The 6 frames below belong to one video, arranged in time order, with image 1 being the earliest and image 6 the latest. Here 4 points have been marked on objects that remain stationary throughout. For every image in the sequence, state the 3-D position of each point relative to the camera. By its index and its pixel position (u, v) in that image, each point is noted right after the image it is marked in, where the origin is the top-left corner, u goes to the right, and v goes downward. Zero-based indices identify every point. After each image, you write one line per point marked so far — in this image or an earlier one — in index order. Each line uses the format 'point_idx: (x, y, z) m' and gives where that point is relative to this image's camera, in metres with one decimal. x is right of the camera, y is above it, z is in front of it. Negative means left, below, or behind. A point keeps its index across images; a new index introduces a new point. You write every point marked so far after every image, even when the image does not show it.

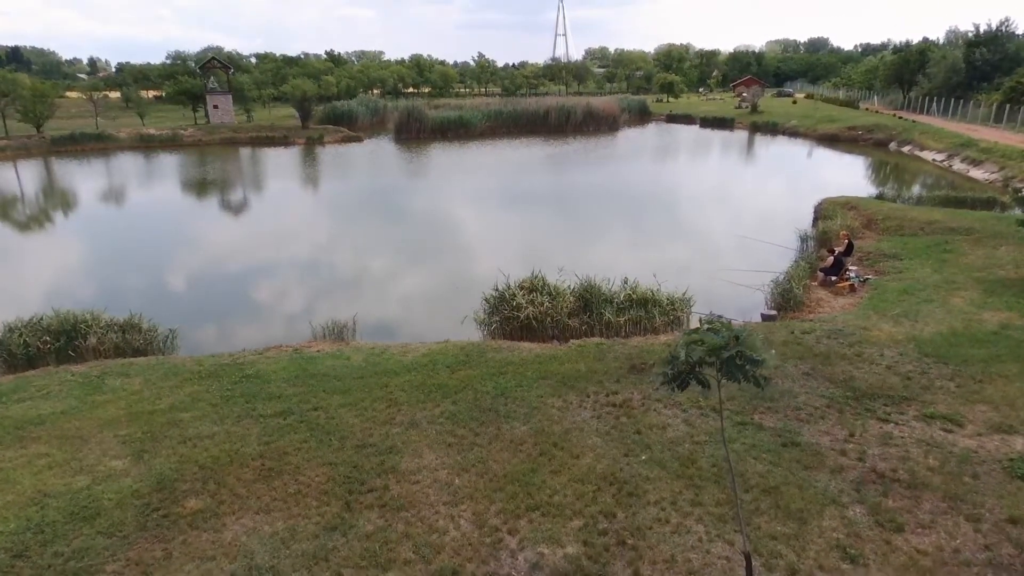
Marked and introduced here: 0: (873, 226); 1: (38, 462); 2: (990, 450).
0: (+5.6, +1.0, +9.9) m
1: (-2.9, -1.1, +4.0) m
2: (+2.9, -1.1, +3.9) m
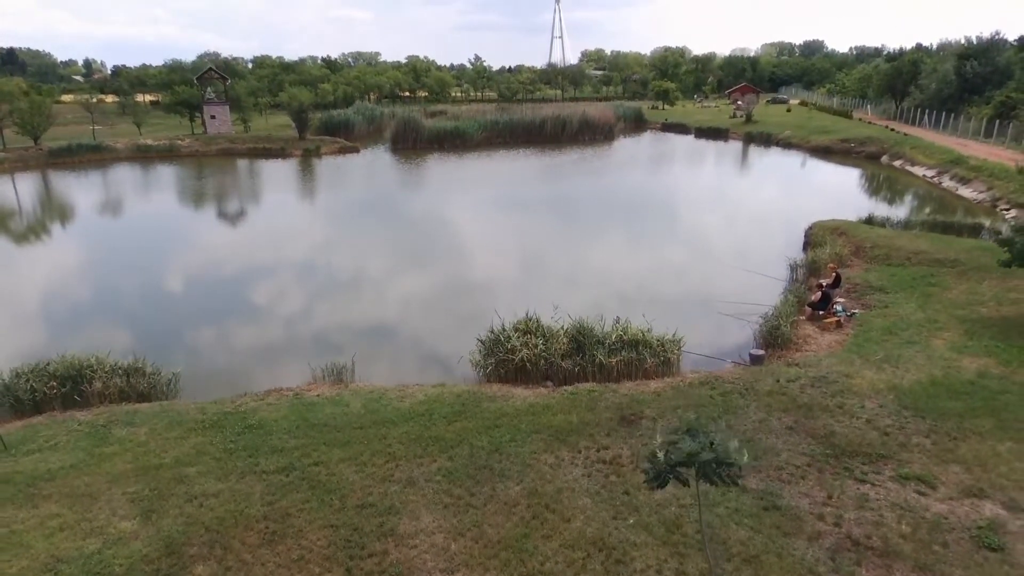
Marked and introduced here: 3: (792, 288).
0: (+5.5, +0.5, +10.1) m
1: (-3.0, -1.5, +4.1) m
2: (+2.9, -1.5, +4.1) m
3: (+3.9, 0.0, +8.8) m
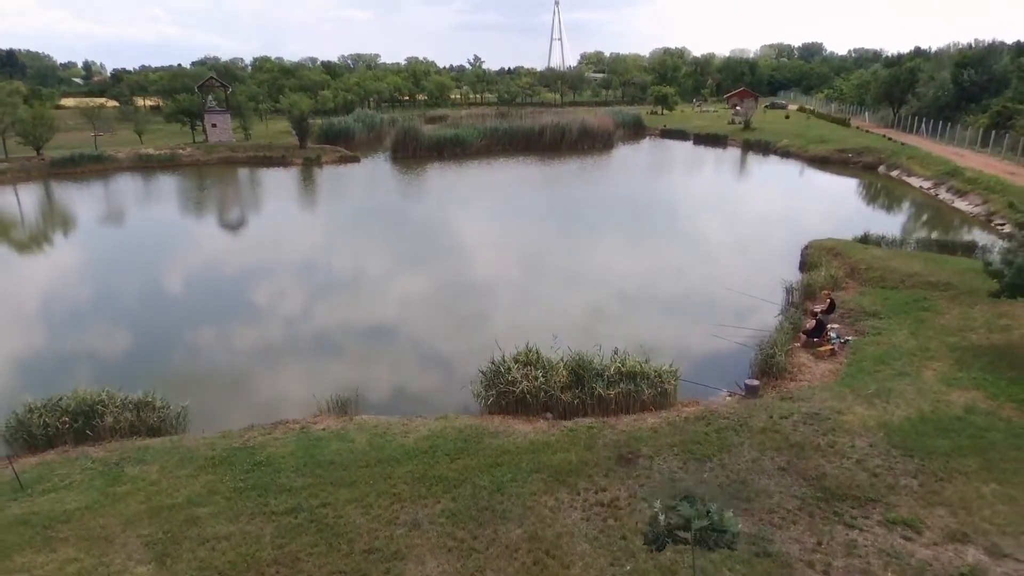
0: (+5.5, +0.2, +10.2) m
1: (-3.0, -1.9, +4.3) m
2: (+2.9, -1.8, +4.3) m
3: (+3.9, -0.3, +9.0) m
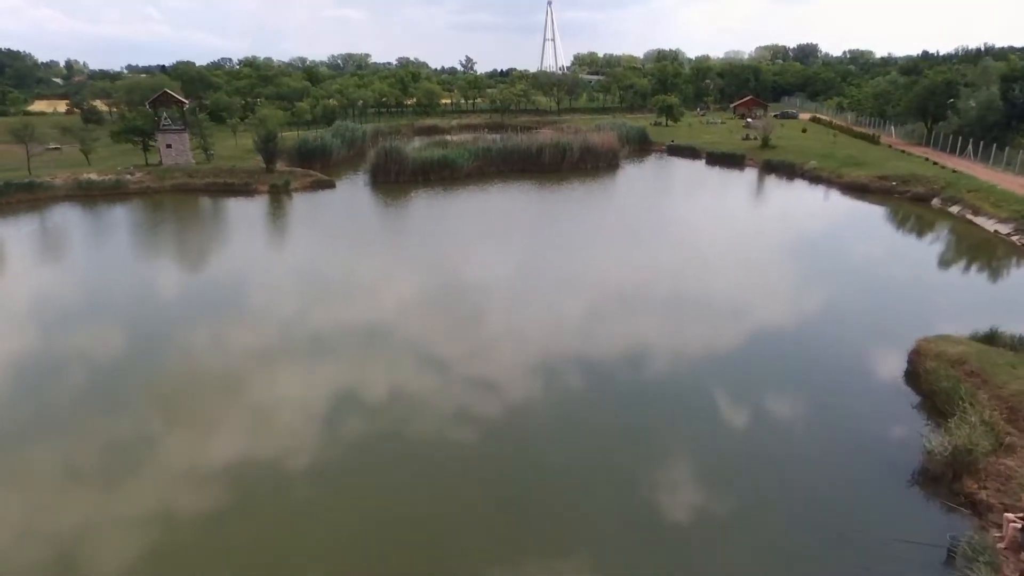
0: (+5.5, -1.5, +6.9) m
1: (-2.8, -3.6, +0.9) m
2: (+3.0, -3.5, +0.9) m
3: (+3.9, -2.0, +5.7) m
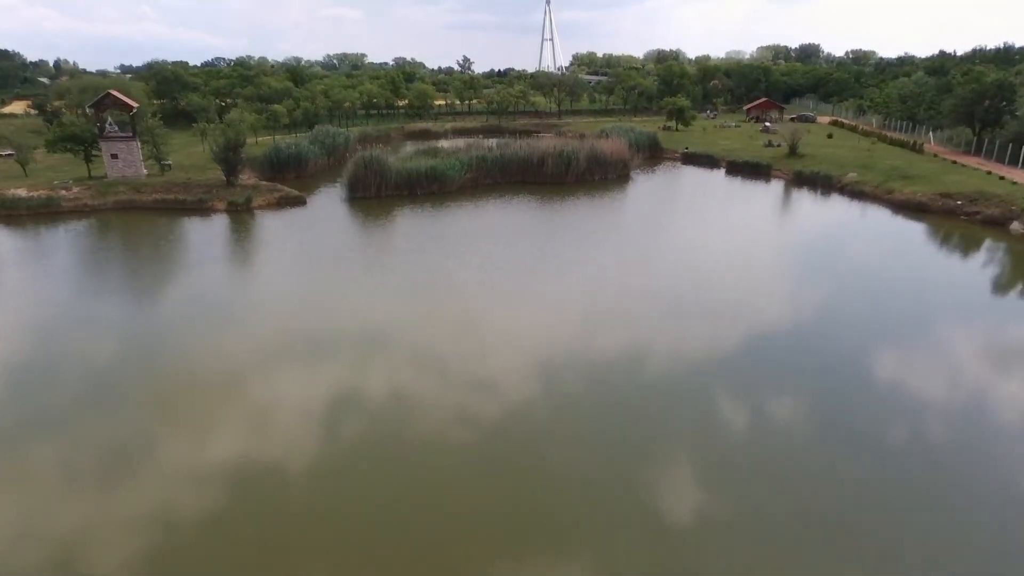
0: (+5.5, -2.6, +3.6) m
1: (-2.8, -4.7, -2.5) m
2: (+3.0, -4.6, -2.4) m
3: (+3.9, -3.1, +2.3) m
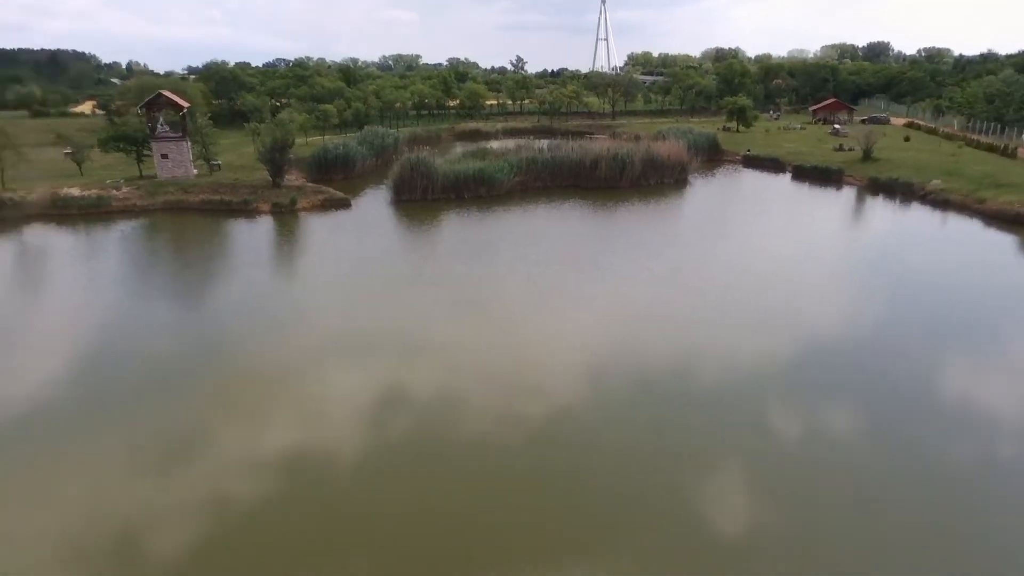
0: (+5.7, -3.0, +2.2) m
1: (-3.2, -4.9, -3.2) m
2: (+2.7, -4.9, -3.6) m
3: (+3.9, -3.5, +1.1) m
